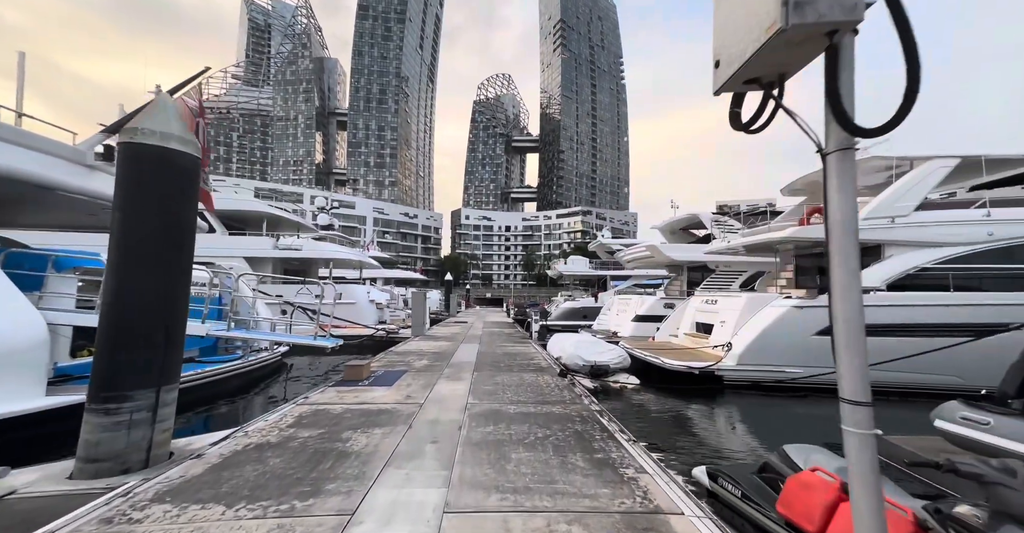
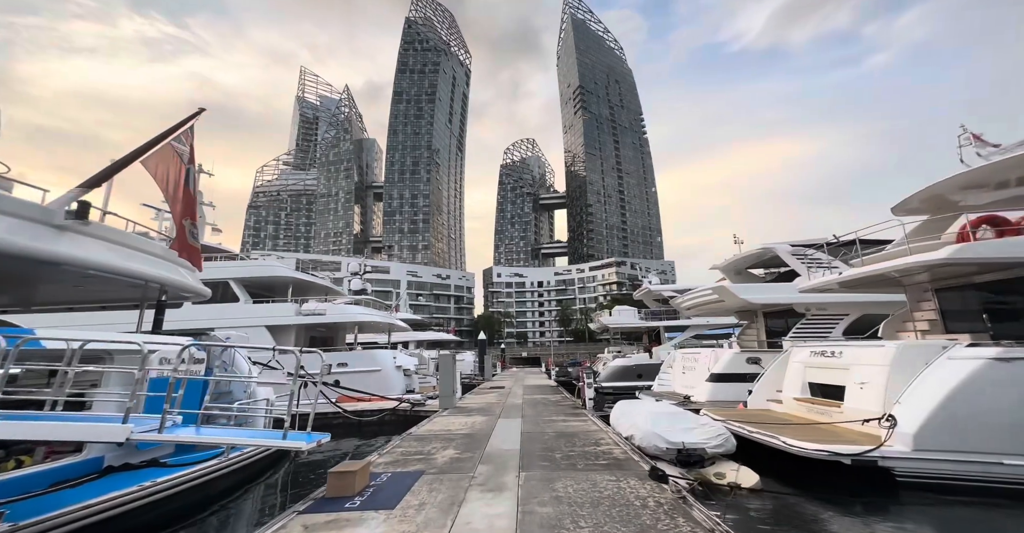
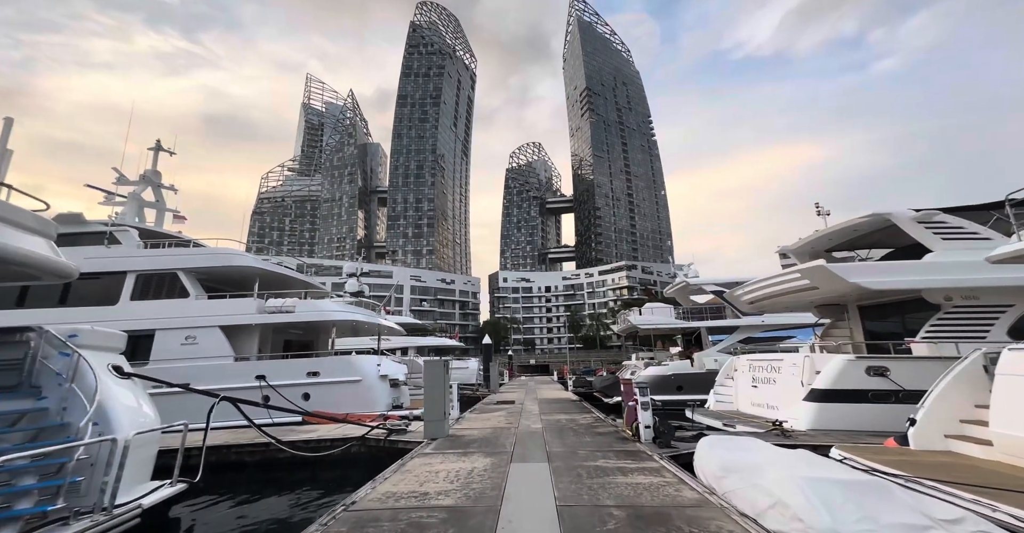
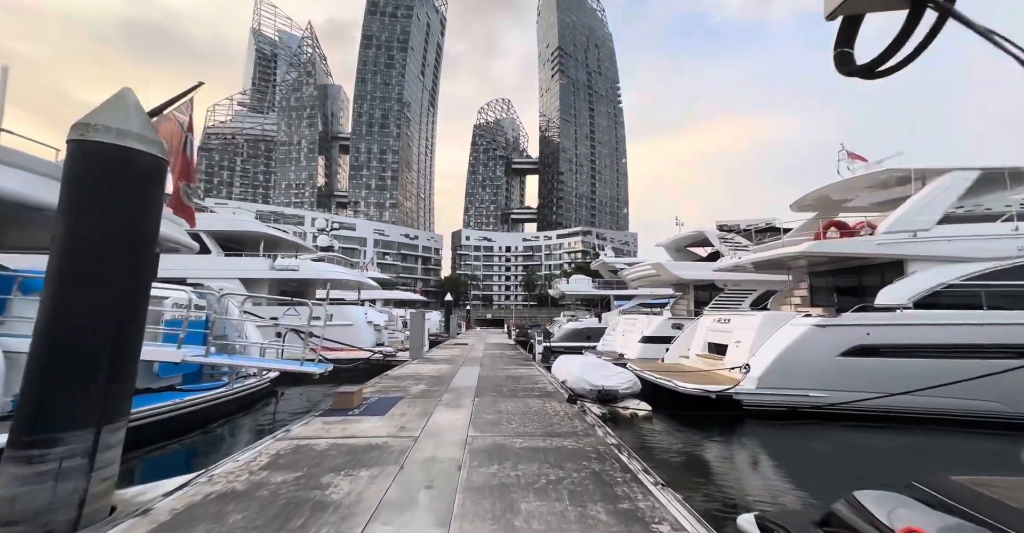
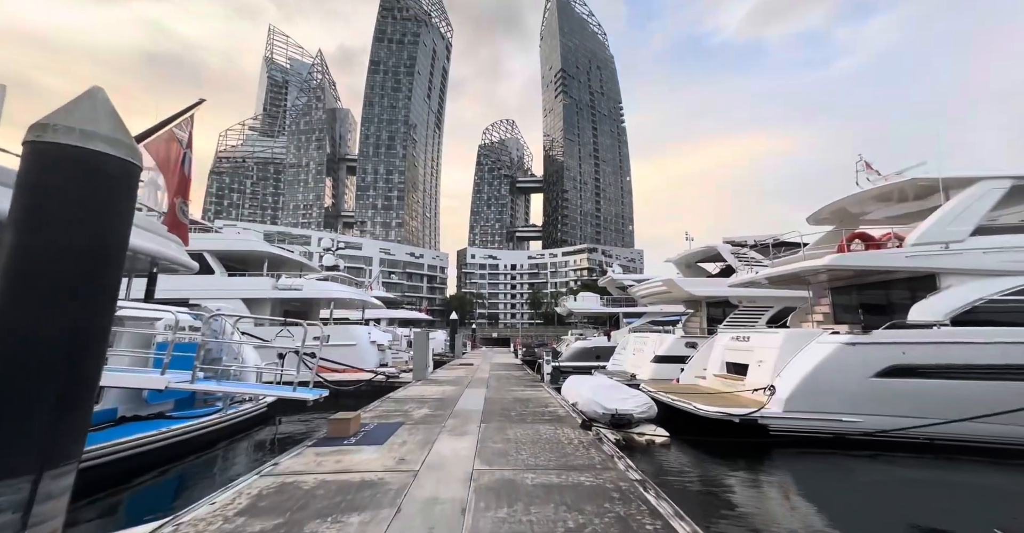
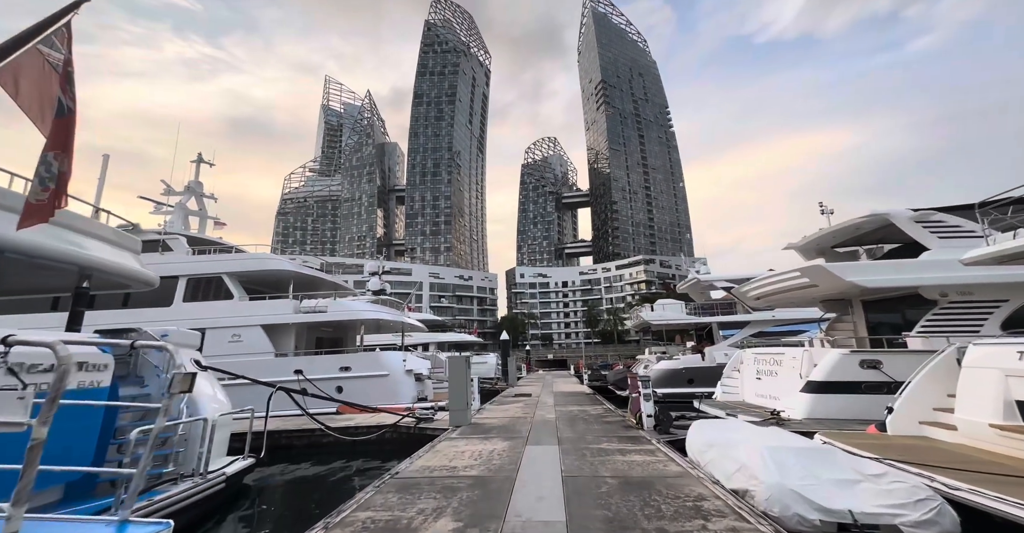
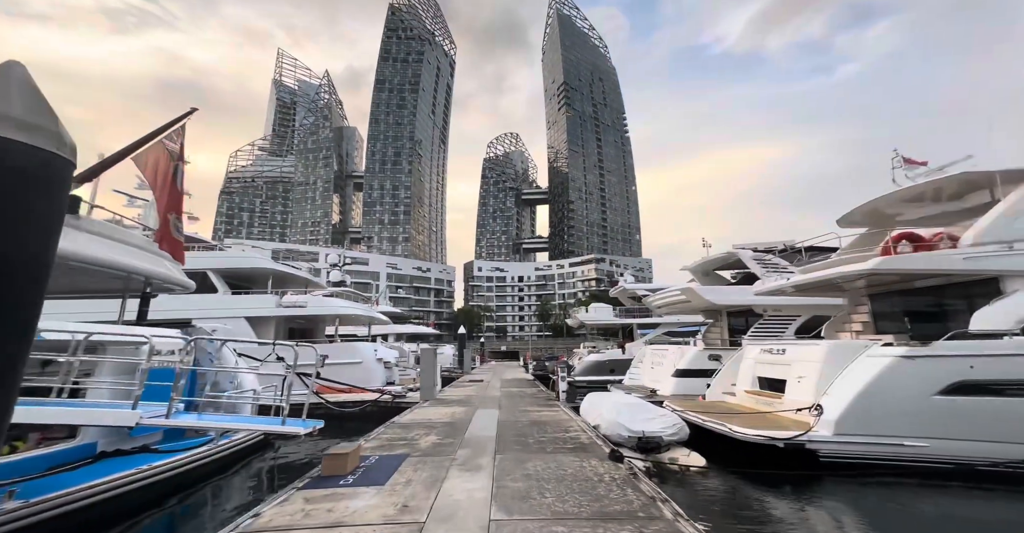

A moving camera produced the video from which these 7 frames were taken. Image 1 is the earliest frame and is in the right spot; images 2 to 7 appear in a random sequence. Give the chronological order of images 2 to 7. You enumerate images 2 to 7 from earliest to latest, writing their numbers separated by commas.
4, 5, 7, 2, 6, 3
